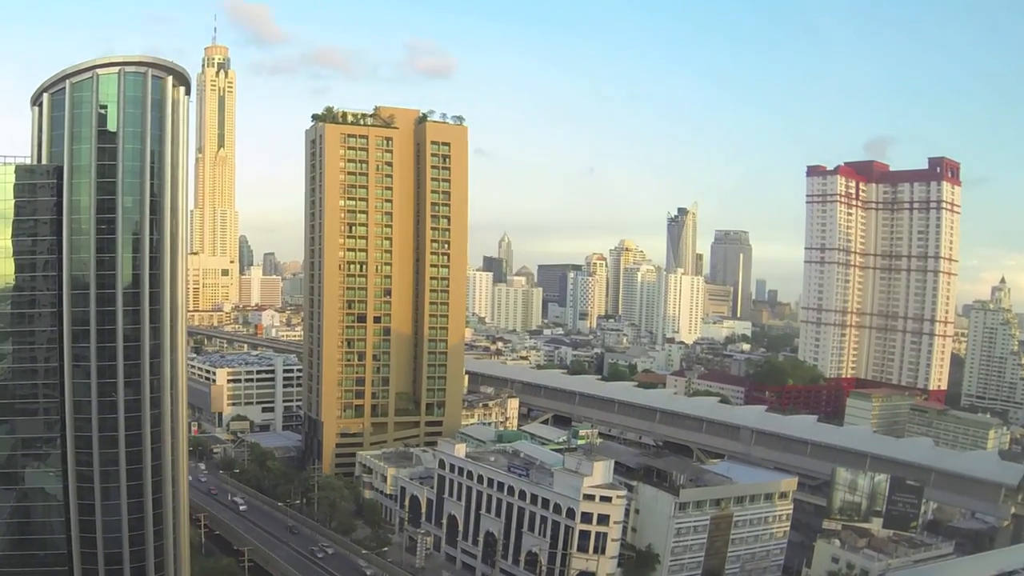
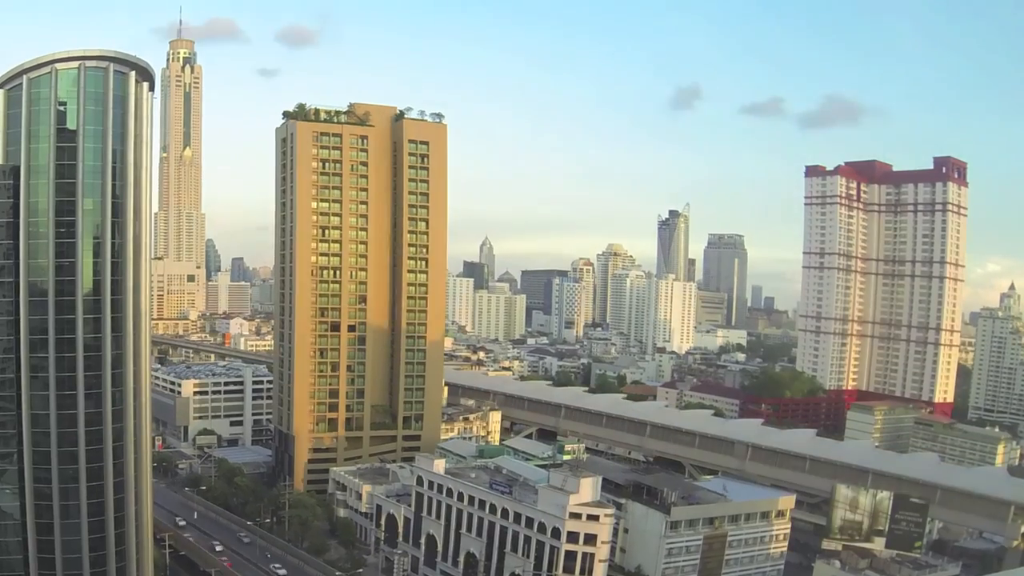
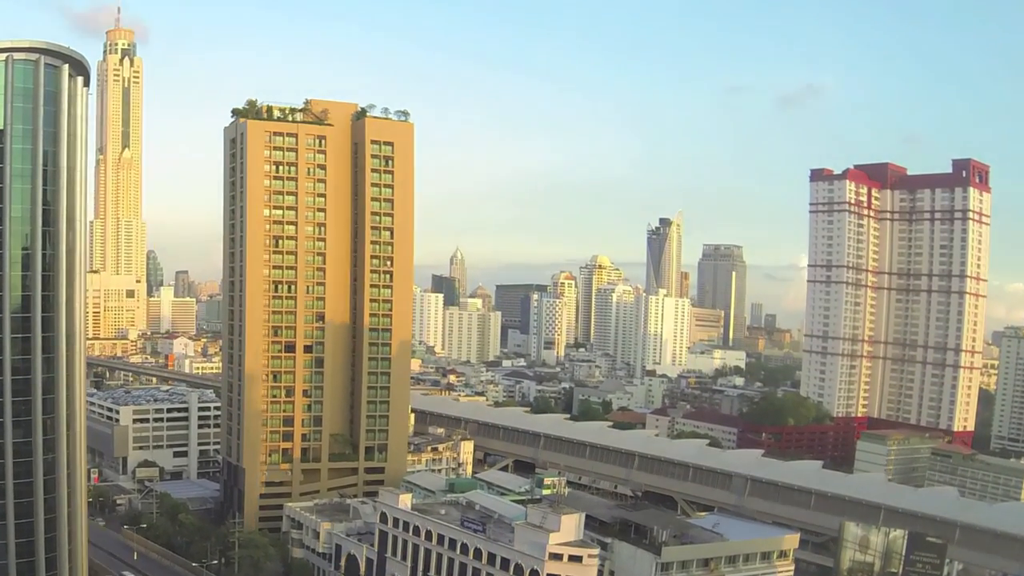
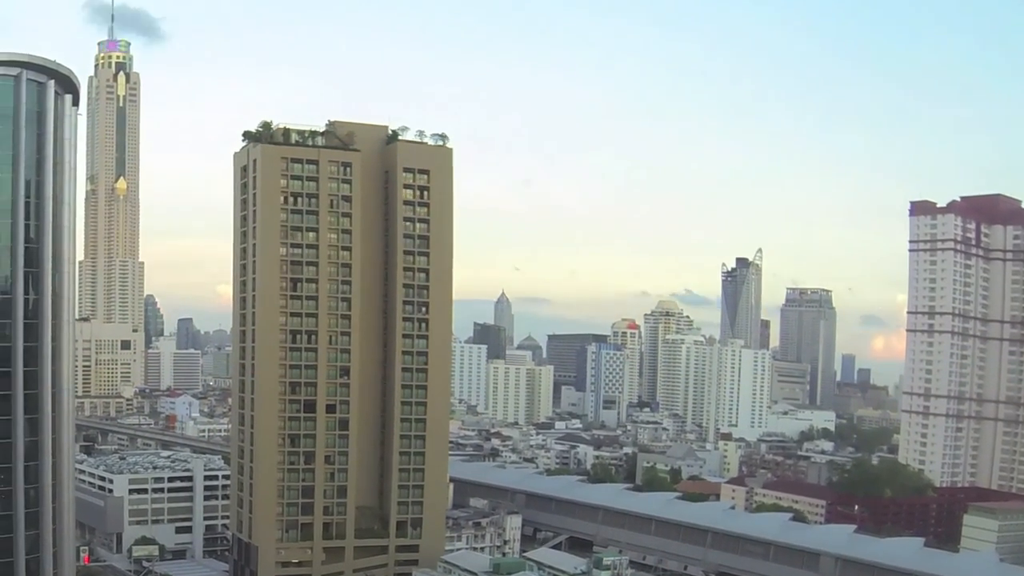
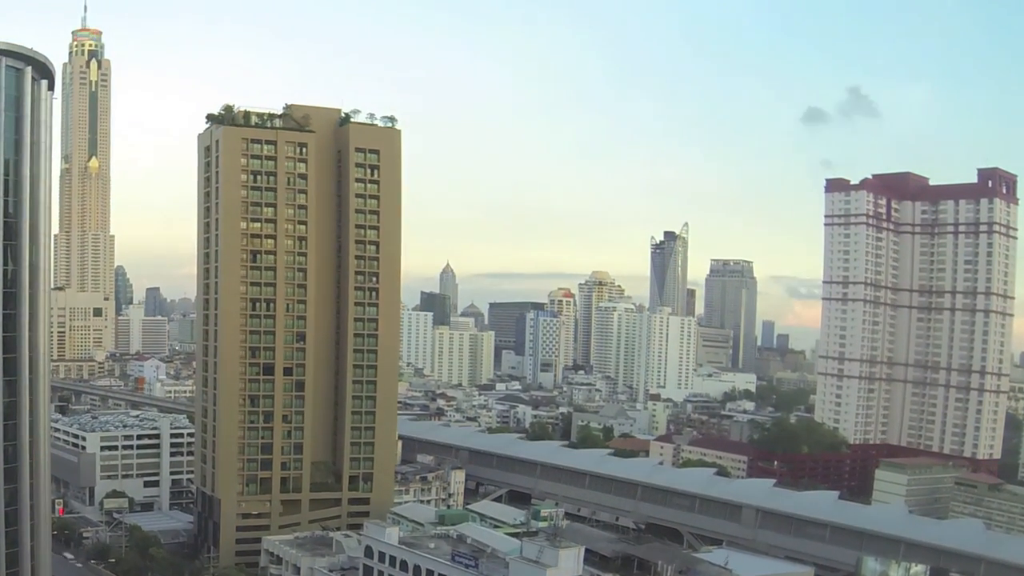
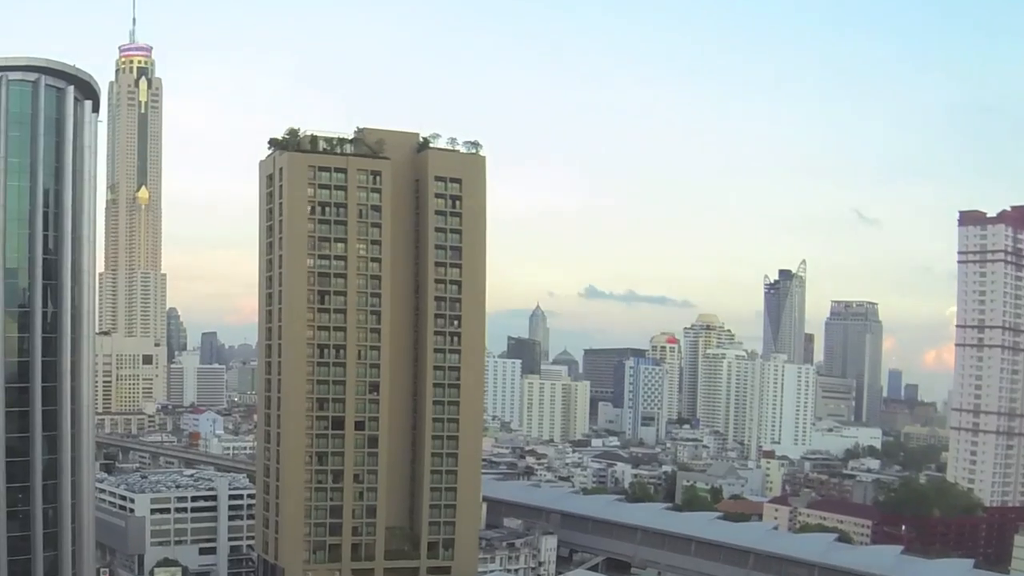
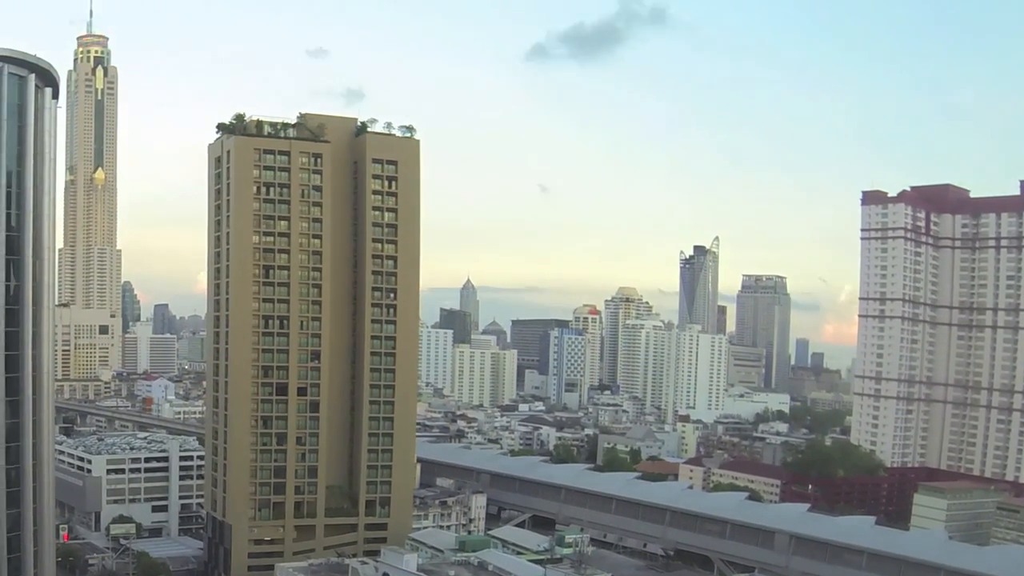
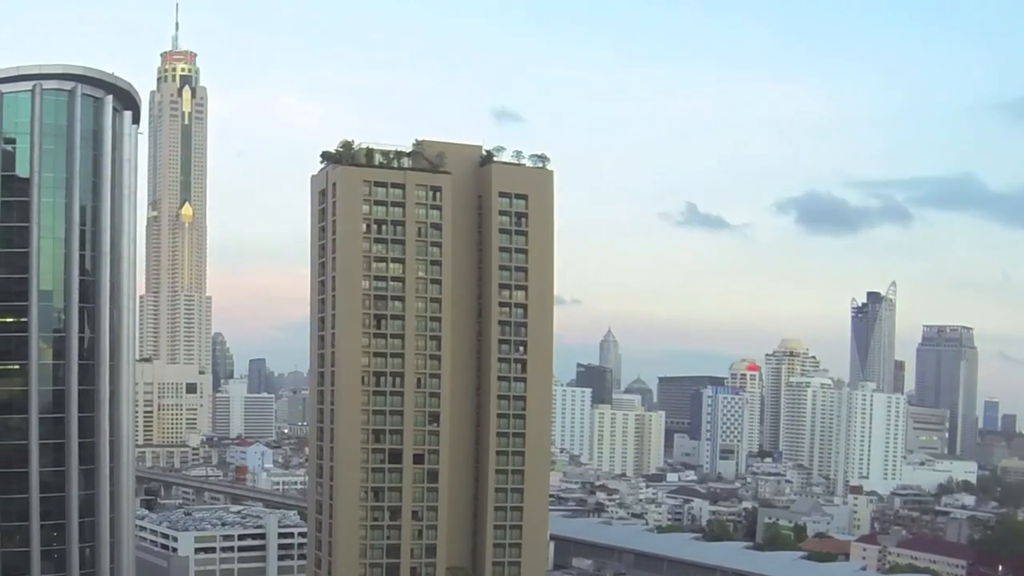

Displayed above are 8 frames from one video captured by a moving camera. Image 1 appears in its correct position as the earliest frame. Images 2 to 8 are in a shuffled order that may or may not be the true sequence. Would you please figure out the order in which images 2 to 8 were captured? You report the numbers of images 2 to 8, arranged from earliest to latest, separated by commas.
2, 3, 5, 7, 4, 6, 8
